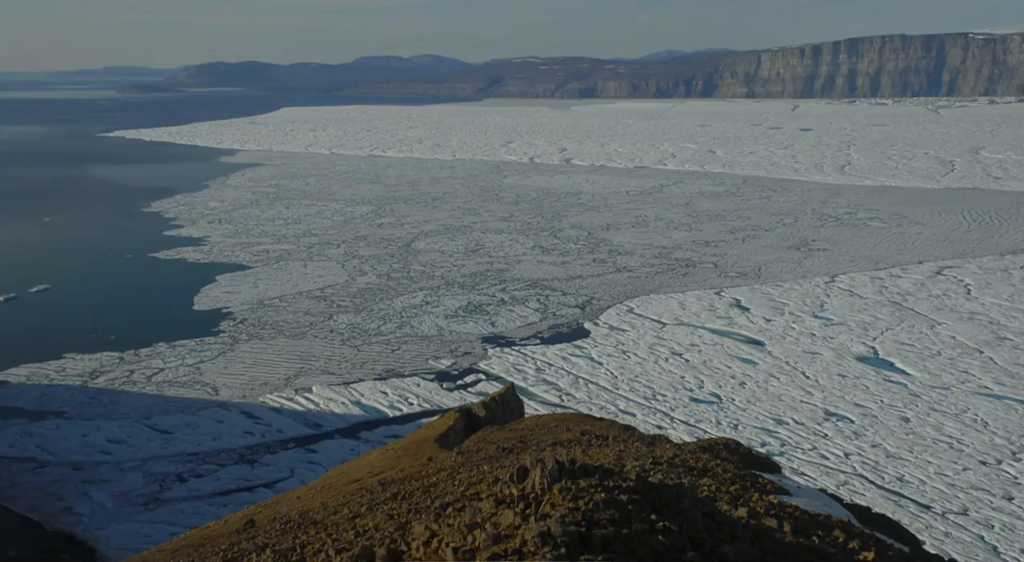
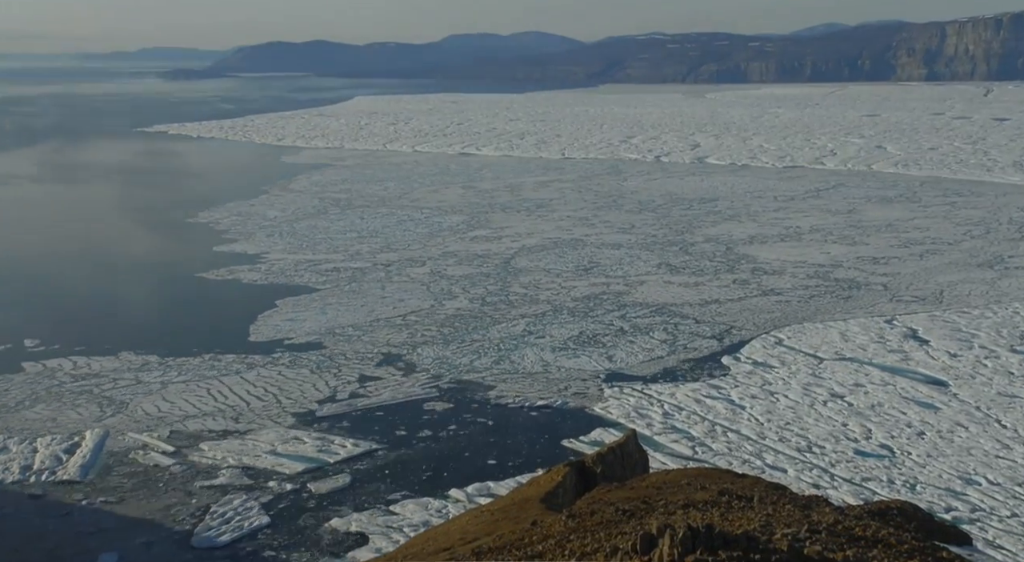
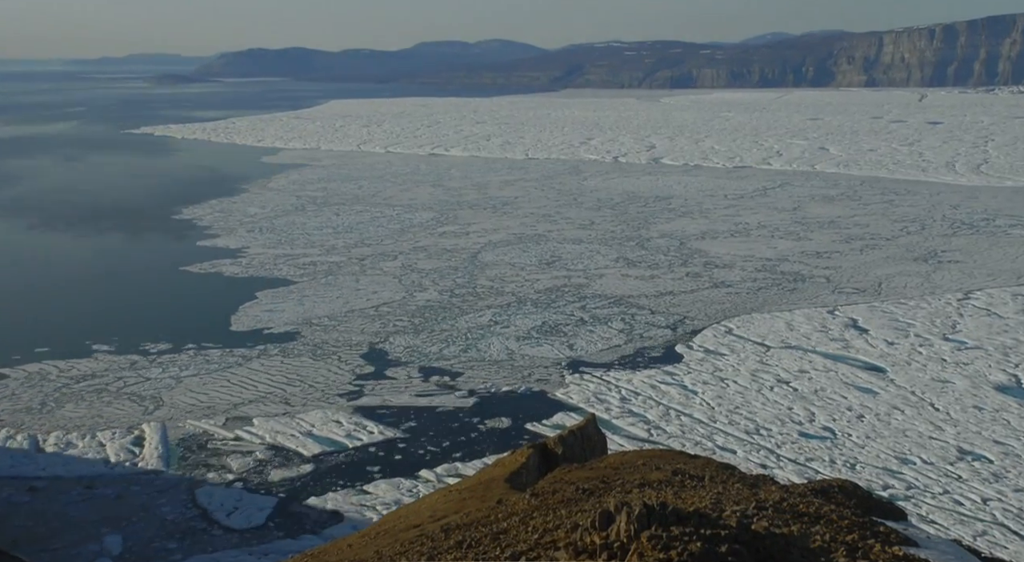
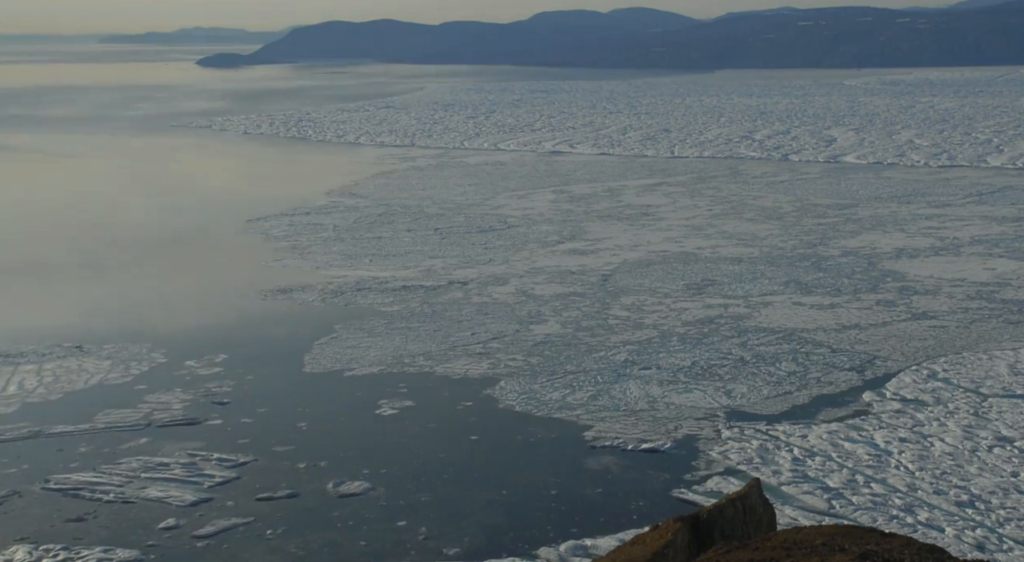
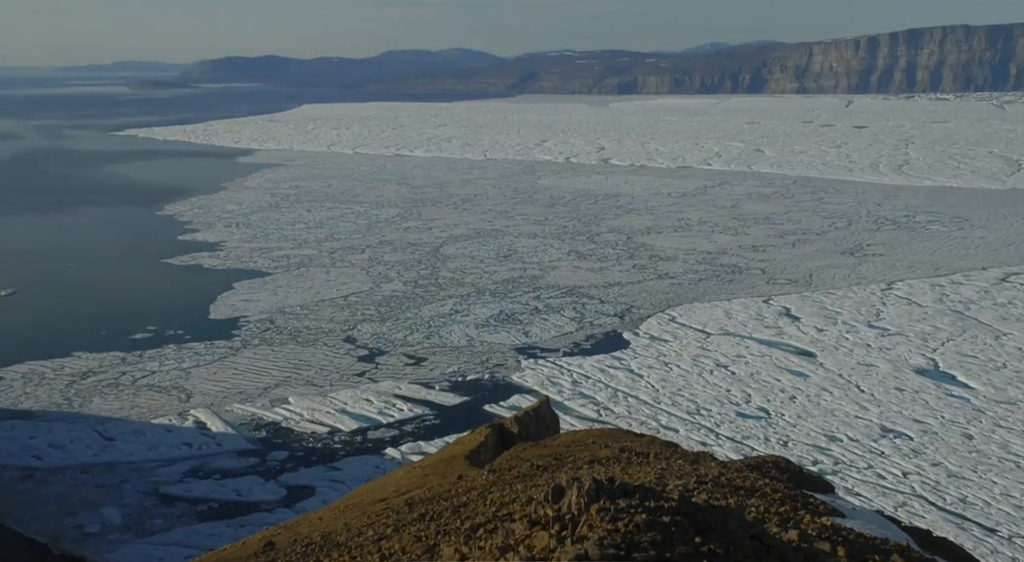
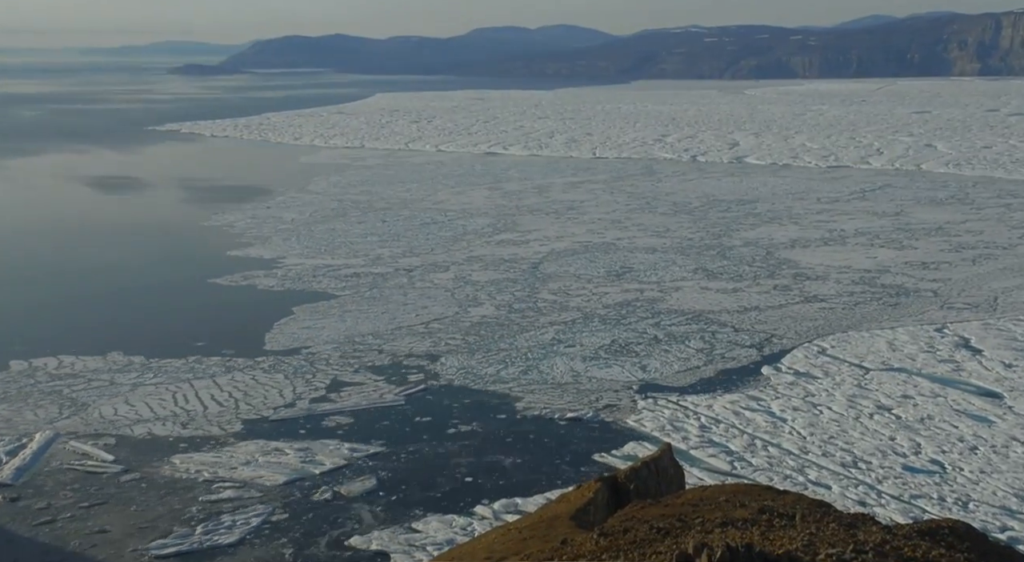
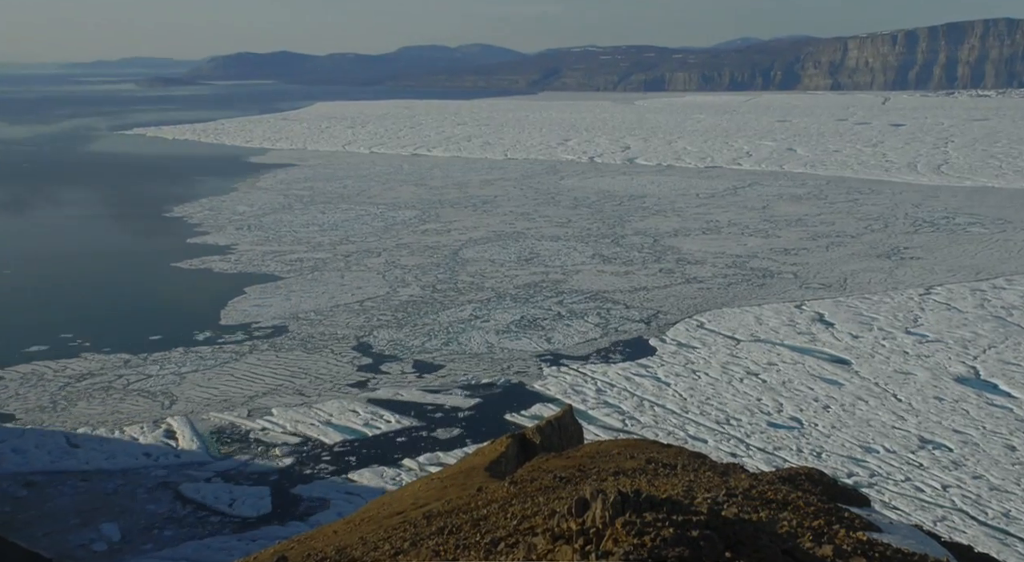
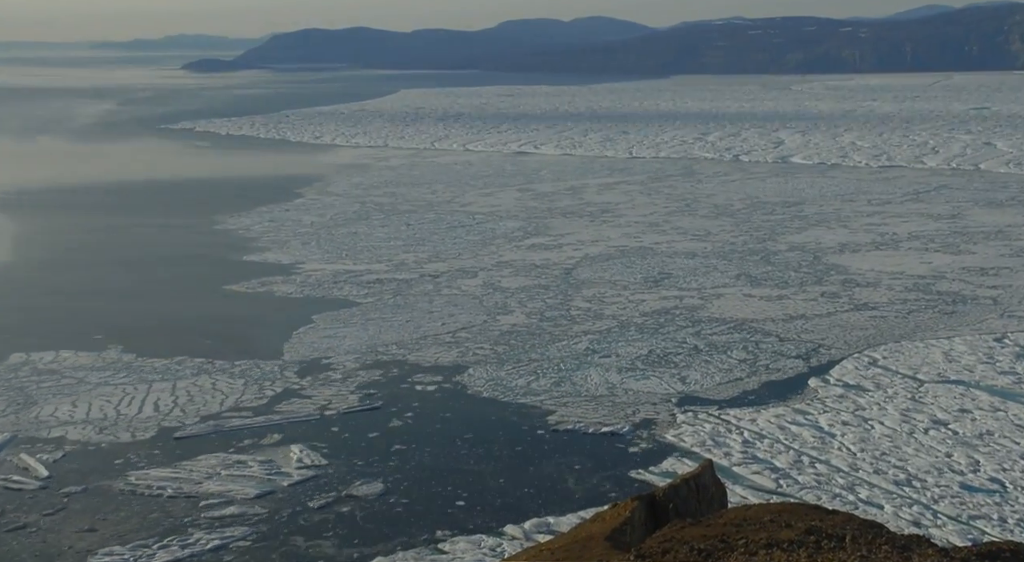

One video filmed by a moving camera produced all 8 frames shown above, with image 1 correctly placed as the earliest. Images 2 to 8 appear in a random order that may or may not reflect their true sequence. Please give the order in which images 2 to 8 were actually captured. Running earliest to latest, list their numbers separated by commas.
5, 7, 3, 2, 6, 8, 4
